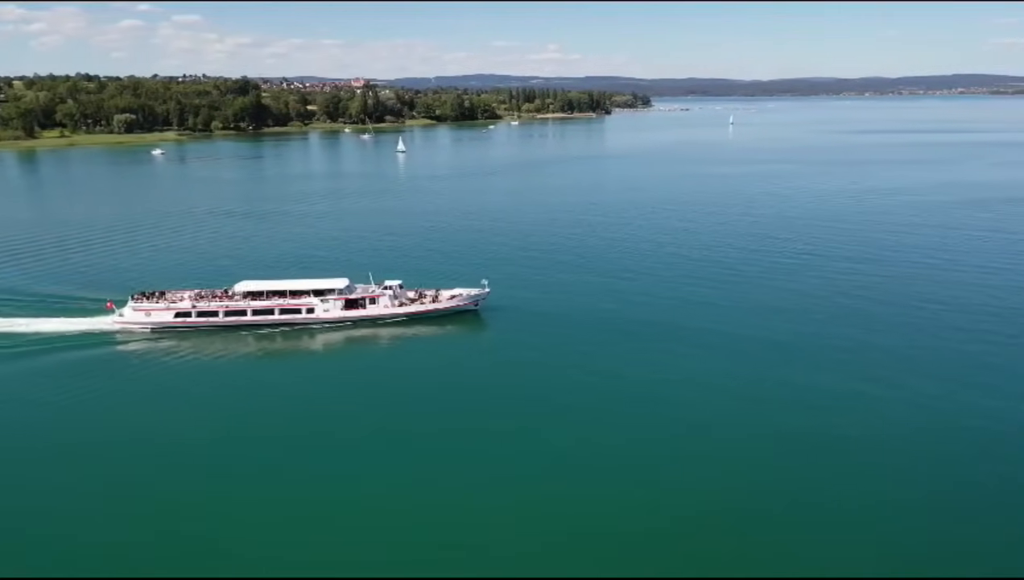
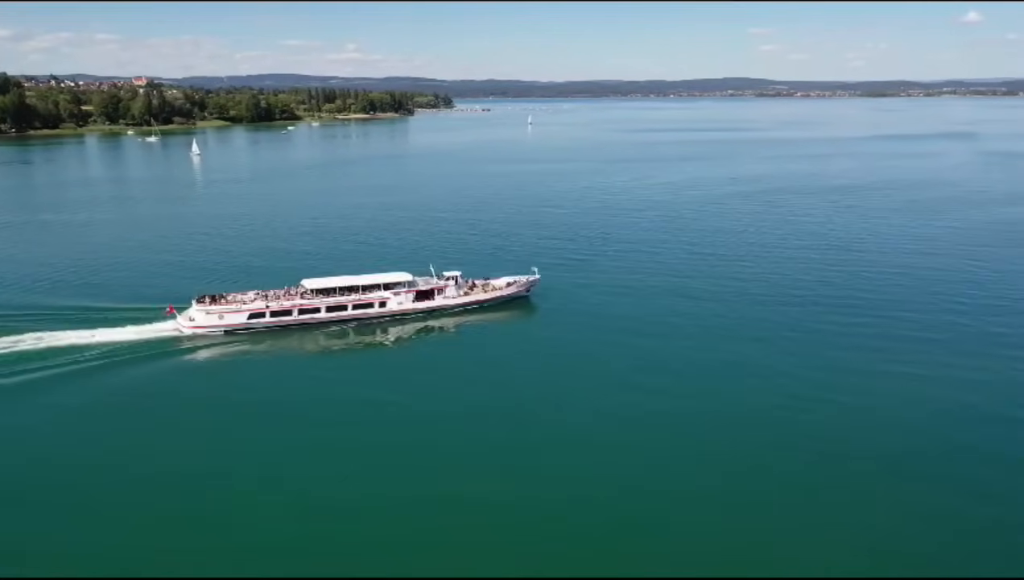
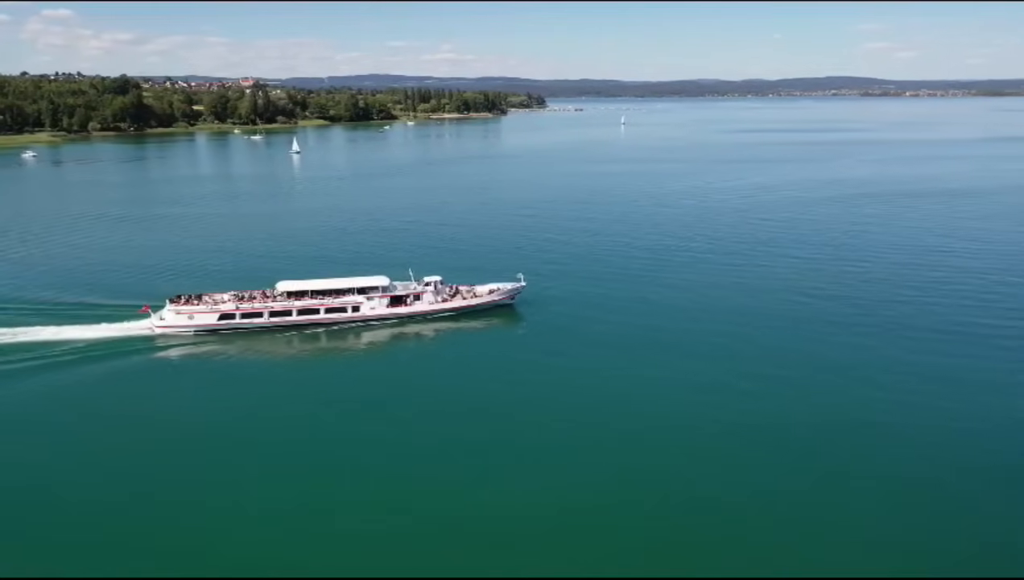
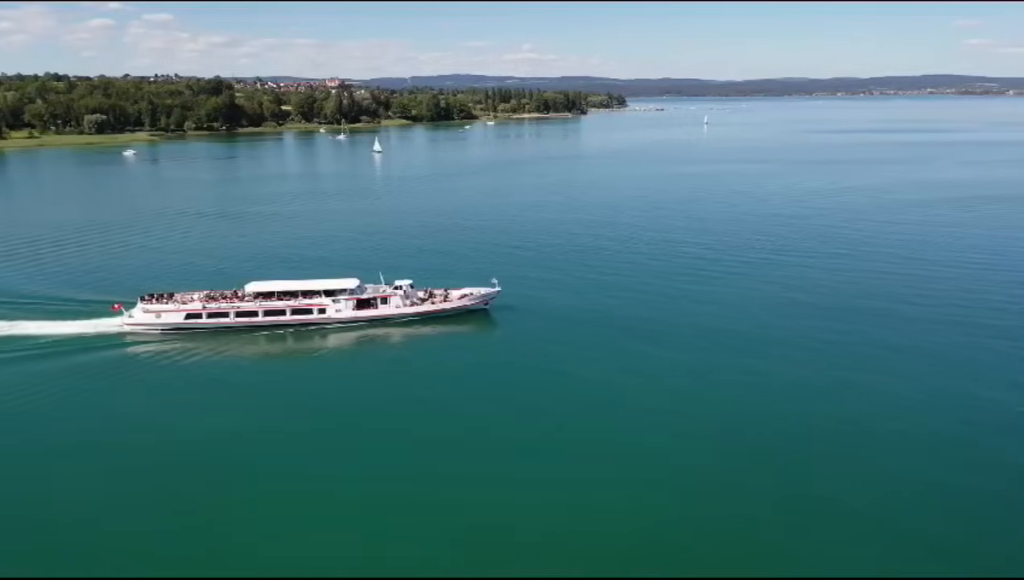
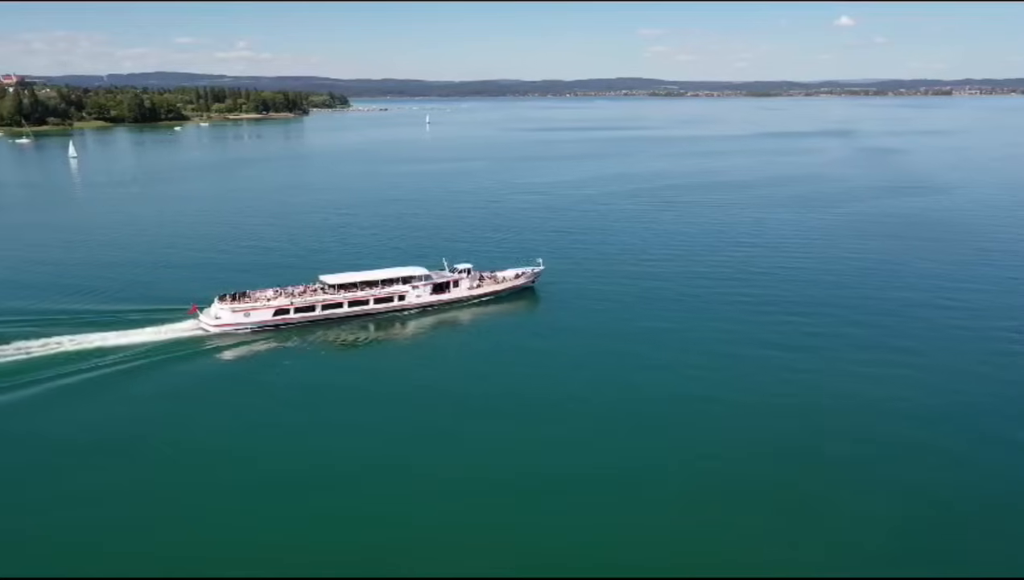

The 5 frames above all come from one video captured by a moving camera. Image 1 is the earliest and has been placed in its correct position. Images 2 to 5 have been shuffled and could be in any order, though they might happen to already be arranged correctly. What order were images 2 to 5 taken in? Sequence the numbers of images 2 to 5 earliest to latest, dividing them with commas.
4, 3, 2, 5
